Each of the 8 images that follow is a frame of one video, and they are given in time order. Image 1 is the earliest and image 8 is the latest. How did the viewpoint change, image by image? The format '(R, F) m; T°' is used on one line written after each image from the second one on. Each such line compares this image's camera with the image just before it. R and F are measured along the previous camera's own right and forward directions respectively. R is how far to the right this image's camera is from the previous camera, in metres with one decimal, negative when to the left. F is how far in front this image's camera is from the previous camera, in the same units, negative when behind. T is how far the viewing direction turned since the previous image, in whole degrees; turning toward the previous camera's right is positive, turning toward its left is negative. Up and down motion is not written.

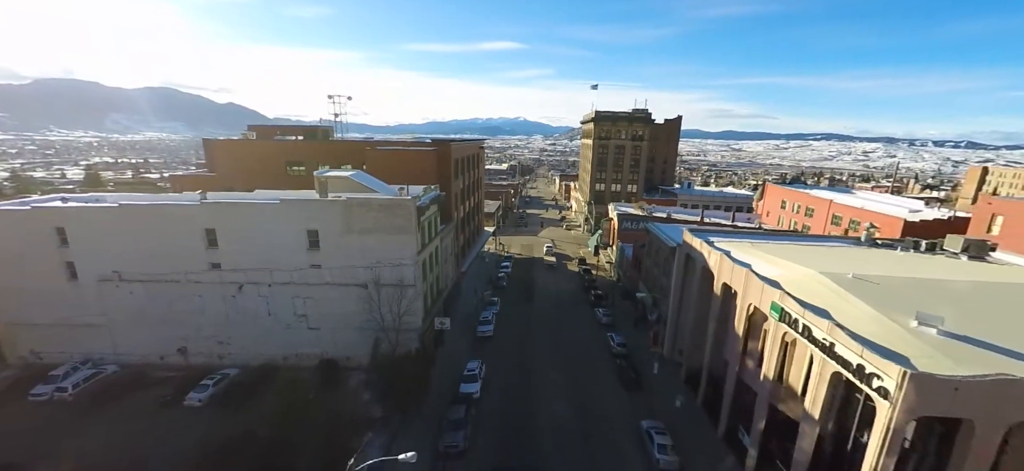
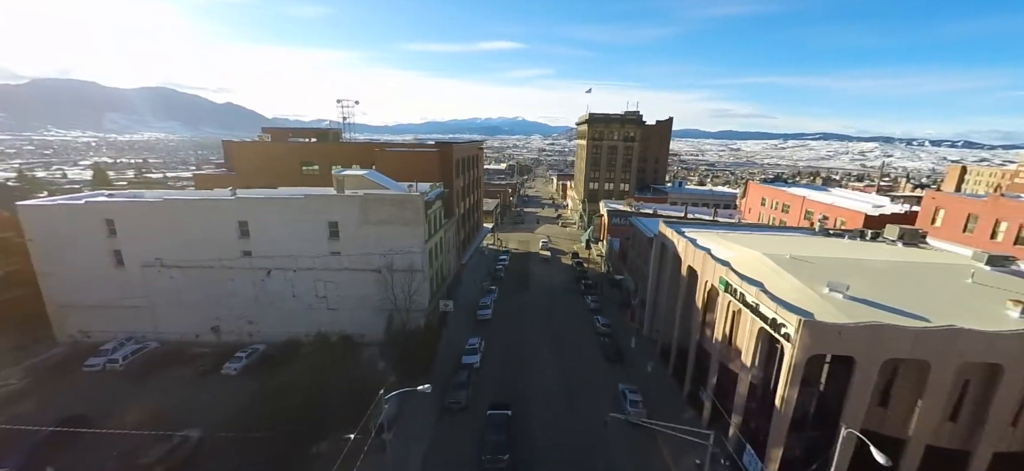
(+0.3, -4.0) m; 0°
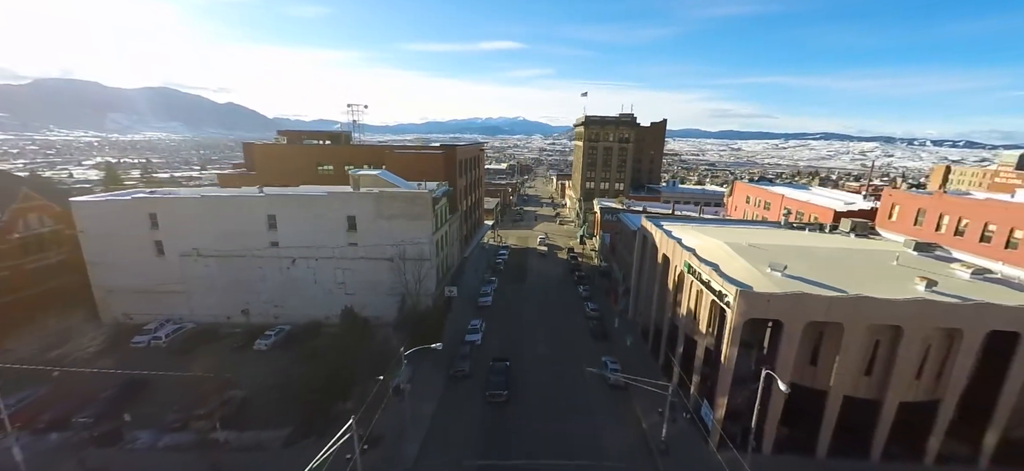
(+0.3, -4.2) m; 0°
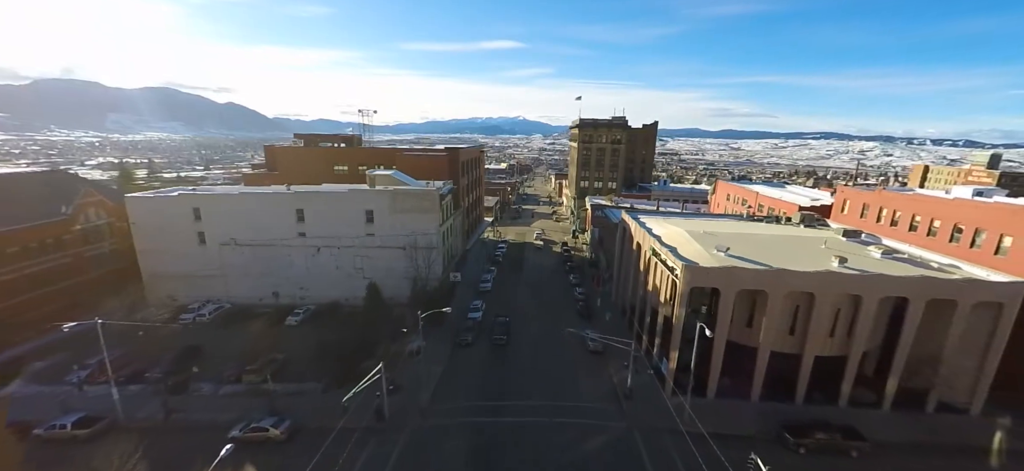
(+0.4, -5.7) m; 0°
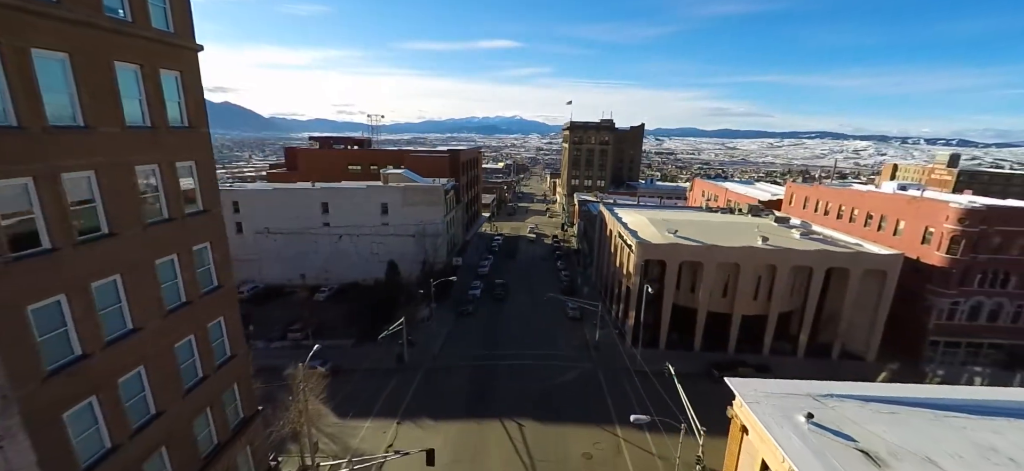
(+0.5, -7.5) m; 0°
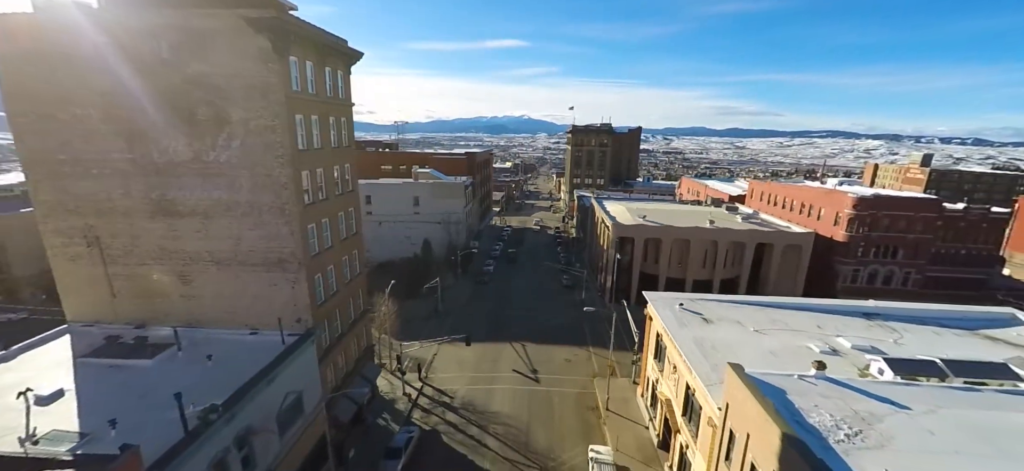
(+0.2, -11.7) m; -1°
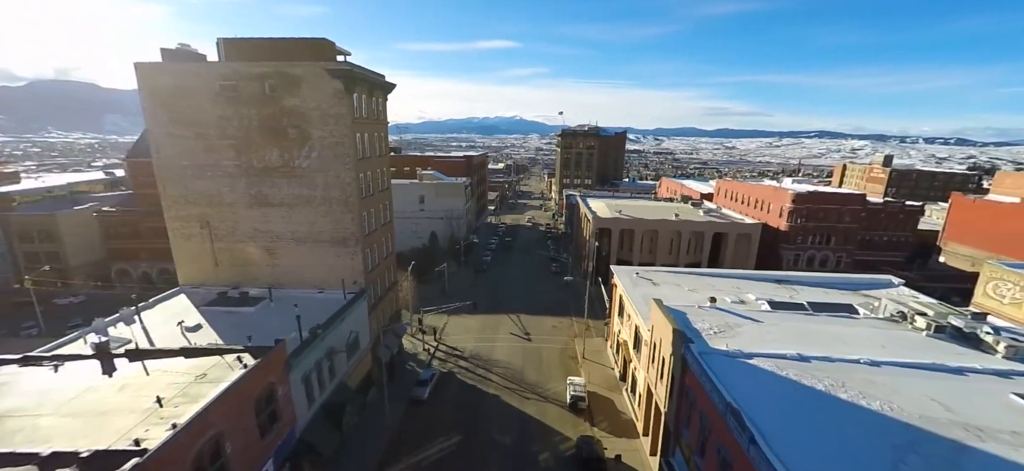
(-0.3, -8.2) m; +1°
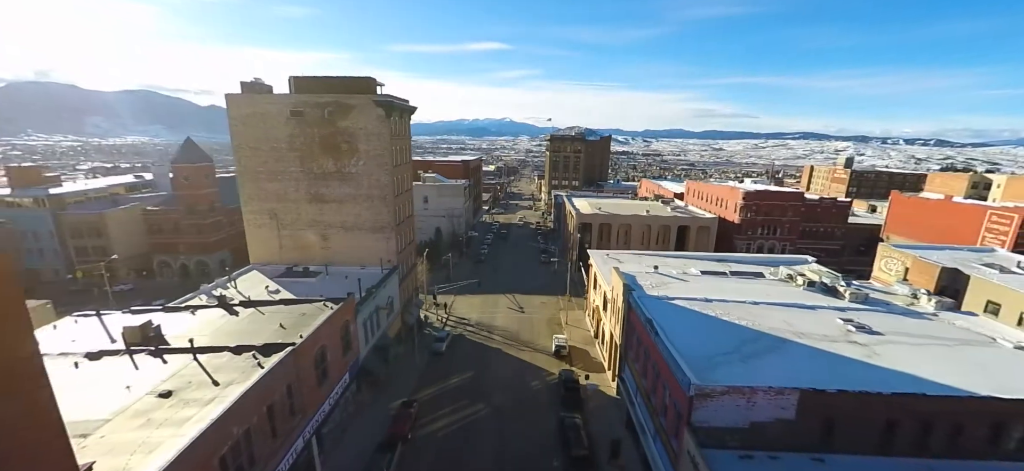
(-0.6, -9.2) m; +1°
